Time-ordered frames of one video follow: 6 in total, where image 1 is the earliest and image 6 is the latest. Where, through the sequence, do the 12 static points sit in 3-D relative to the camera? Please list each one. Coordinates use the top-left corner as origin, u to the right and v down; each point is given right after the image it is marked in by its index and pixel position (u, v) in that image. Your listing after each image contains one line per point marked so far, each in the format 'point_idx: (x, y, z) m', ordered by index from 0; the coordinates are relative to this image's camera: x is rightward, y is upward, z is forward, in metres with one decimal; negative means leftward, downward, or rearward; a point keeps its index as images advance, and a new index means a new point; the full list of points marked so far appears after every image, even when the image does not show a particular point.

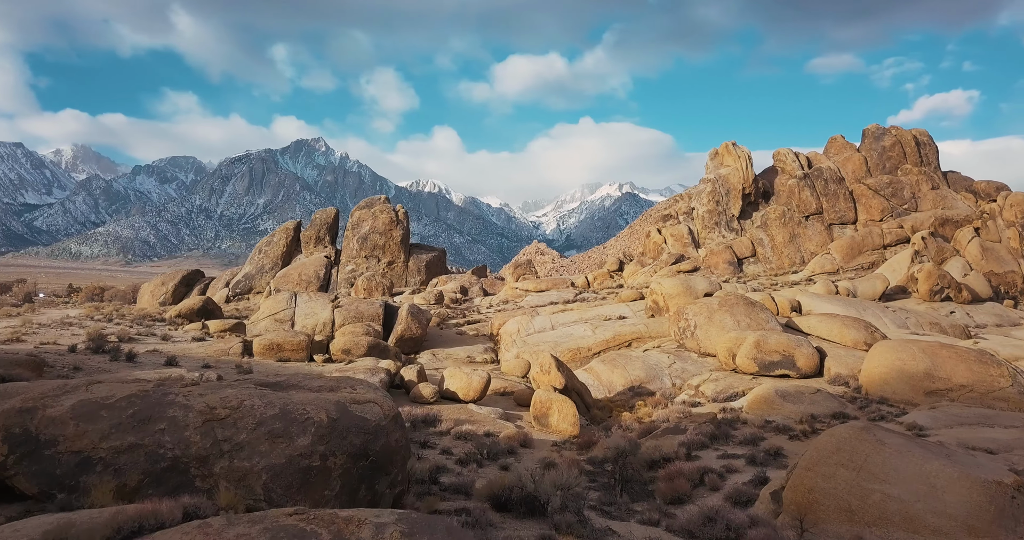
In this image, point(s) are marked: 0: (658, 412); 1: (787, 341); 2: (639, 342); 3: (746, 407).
0: (+2.5, -2.5, +13.7) m
1: (+5.1, -1.3, +14.9) m
2: (+3.0, -1.7, +18.7) m
3: (+3.9, -2.3, +13.2) m
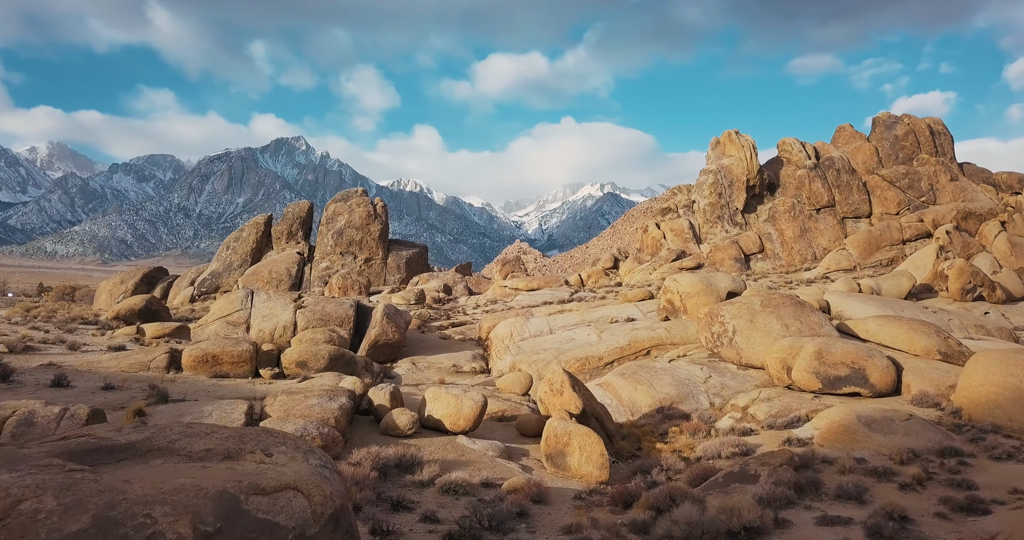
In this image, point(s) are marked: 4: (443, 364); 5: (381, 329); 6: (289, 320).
0: (+2.5, -2.3, +10.7) m
1: (+5.1, -1.2, +11.9) m
2: (+2.9, -1.6, +15.6) m
3: (+3.9, -2.1, +10.2) m
4: (-1.6, -2.2, +18.9) m
5: (-3.1, -1.4, +18.8) m
6: (-5.2, -1.2, +18.7) m
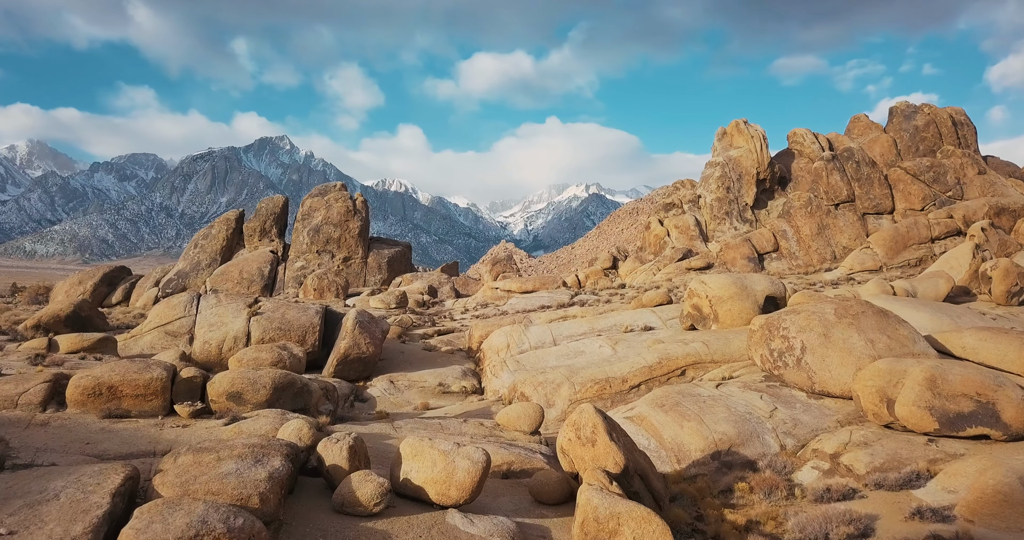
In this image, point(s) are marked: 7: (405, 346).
0: (+2.6, -2.3, +7.6) m
1: (+5.2, -1.2, +8.8) m
2: (+2.9, -1.6, +12.5) m
3: (+4.0, -2.1, +7.2) m
4: (-1.7, -2.2, +15.8) m
5: (-3.1, -1.4, +15.6) m
6: (-5.2, -1.2, +15.5) m
7: (-2.6, -1.8, +19.0) m
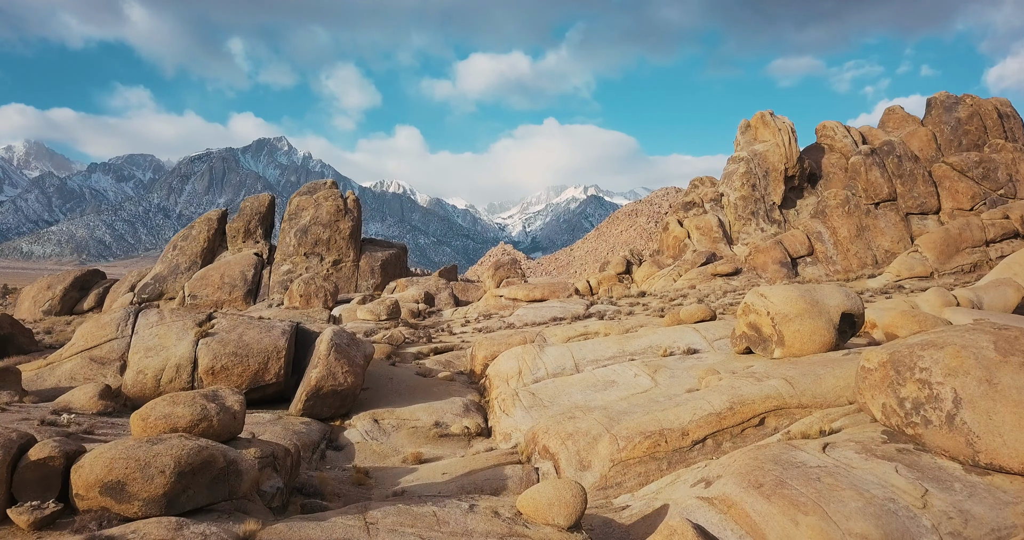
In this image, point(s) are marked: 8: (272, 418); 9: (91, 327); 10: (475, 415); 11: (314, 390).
0: (+2.9, -2.5, +4.4) m
1: (+5.5, -1.4, +5.7) m
2: (+3.1, -1.8, +9.4) m
3: (+4.3, -2.3, +4.0) m
4: (-1.4, -2.4, +12.6) m
5: (-2.9, -1.6, +12.4) m
6: (-5.0, -1.3, +12.3) m
7: (-2.3, -2.0, +15.8) m
8: (-3.5, -2.2, +11.7) m
9: (-6.8, -0.9, +13.0) m
10: (-0.6, -2.4, +13.1) m
11: (-3.0, -1.8, +12.2) m
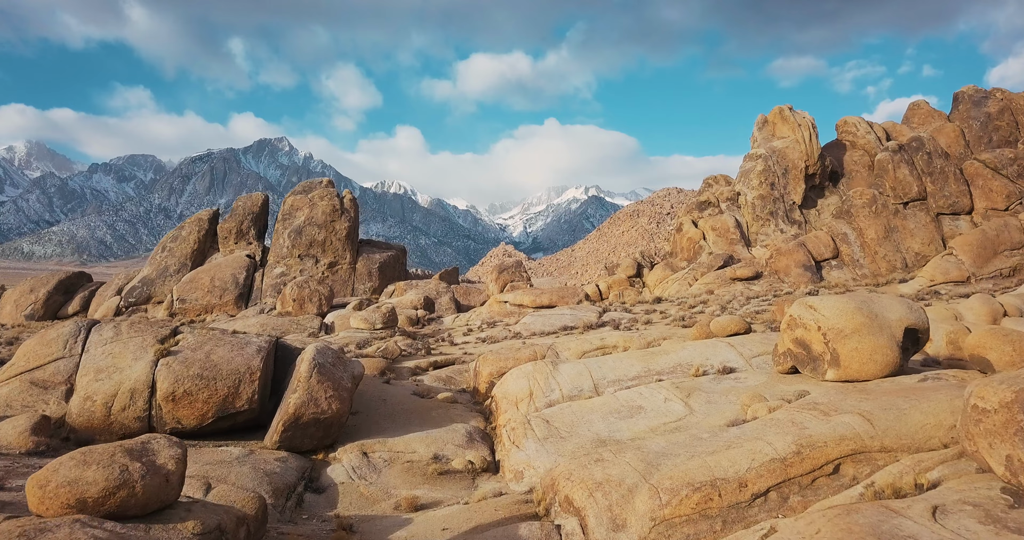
0: (+3.0, -2.6, +2.6) m
1: (+5.6, -1.5, +3.9) m
2: (+3.3, -1.9, +7.6) m
3: (+4.4, -2.4, +2.2) m
4: (-1.3, -2.5, +10.8) m
5: (-2.7, -1.7, +10.6) m
6: (-4.9, -1.4, +10.5) m
7: (-2.2, -2.1, +14.0) m
8: (-3.4, -2.3, +9.9) m
9: (-6.7, -1.0, +11.2) m
10: (-0.4, -2.5, +11.4) m
11: (-2.9, -1.9, +10.4) m
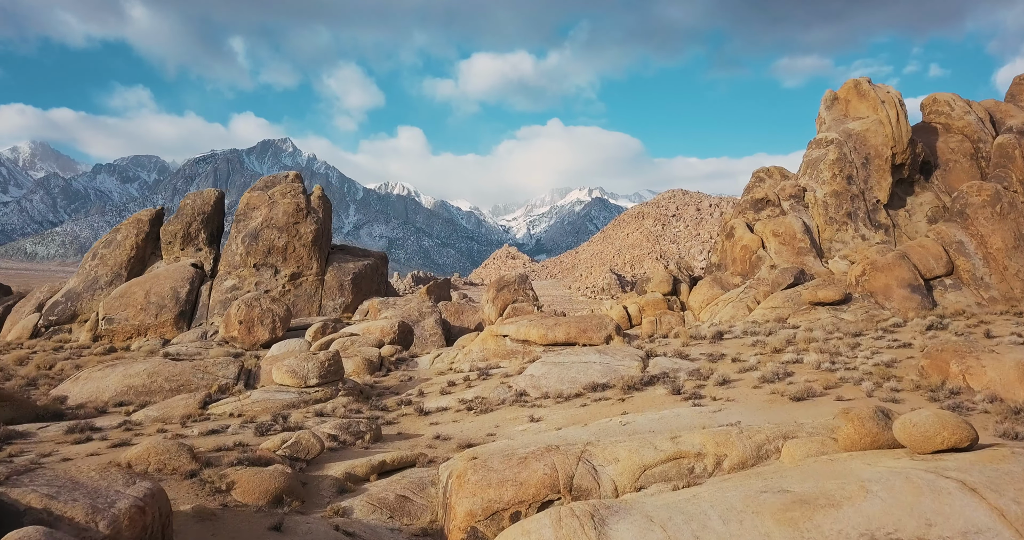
0: (+3.0, -3.0, -4.3) m
1: (+5.6, -1.9, -3.0) m
2: (+3.3, -2.3, +0.7) m
3: (+4.4, -2.9, -4.7) m
4: (-1.3, -3.0, +3.9) m
5: (-2.8, -2.1, +3.7) m
6: (-4.9, -1.9, +3.6) m
7: (-2.2, -2.6, +7.2) m
8: (-3.4, -2.7, +3.1) m
9: (-6.7, -1.5, +4.3) m
10: (-0.5, -3.0, +4.5) m
11: (-2.9, -2.4, +3.5) m
